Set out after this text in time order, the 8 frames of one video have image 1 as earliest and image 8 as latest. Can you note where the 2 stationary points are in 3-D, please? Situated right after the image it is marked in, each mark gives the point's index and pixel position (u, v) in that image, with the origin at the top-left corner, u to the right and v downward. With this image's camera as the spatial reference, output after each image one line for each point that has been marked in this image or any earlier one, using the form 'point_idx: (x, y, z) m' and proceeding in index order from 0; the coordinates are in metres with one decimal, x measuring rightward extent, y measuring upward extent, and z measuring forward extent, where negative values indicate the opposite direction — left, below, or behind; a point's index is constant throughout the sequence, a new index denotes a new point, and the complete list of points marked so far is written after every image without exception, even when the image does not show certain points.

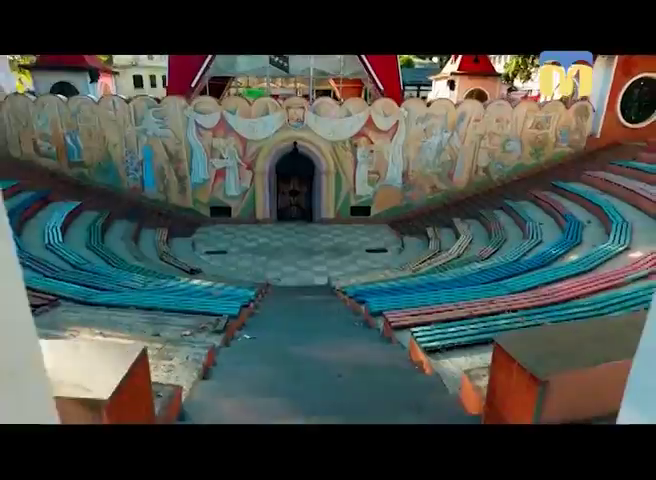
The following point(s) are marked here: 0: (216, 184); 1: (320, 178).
0: (-2.2, +1.1, +7.9) m
1: (-0.2, +1.2, +7.9) m
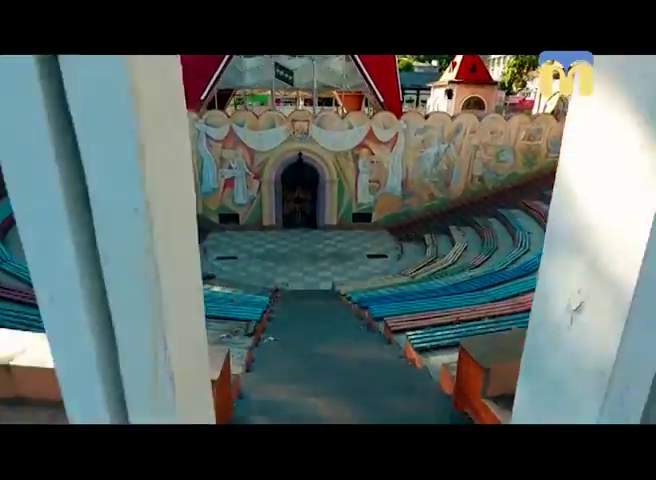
0: (-2.2, +1.0, +8.3) m
1: (-0.1, +1.1, +8.3) m
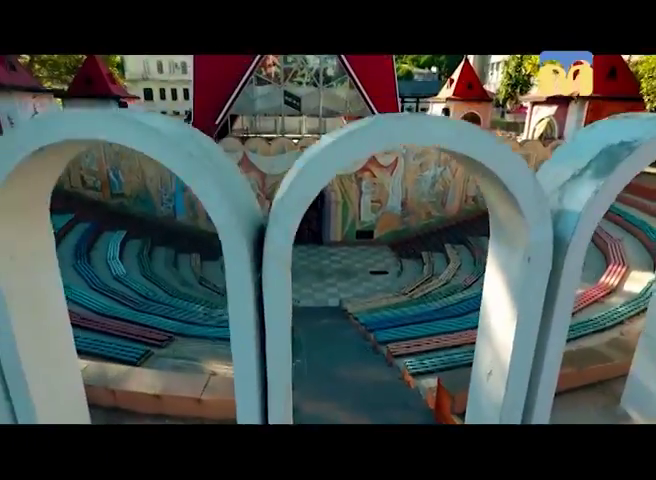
0: (-2.0, +0.7, +9.0) m
1: (0.0, +0.8, +9.0) m
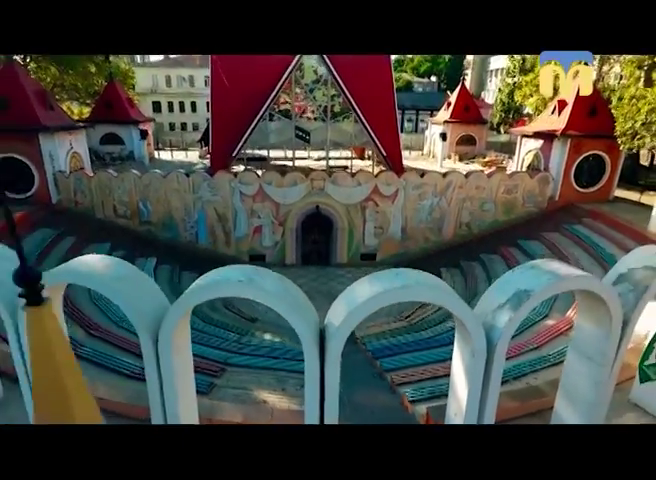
0: (-1.8, +0.1, +9.9) m
1: (+0.2, +0.2, +10.0) m
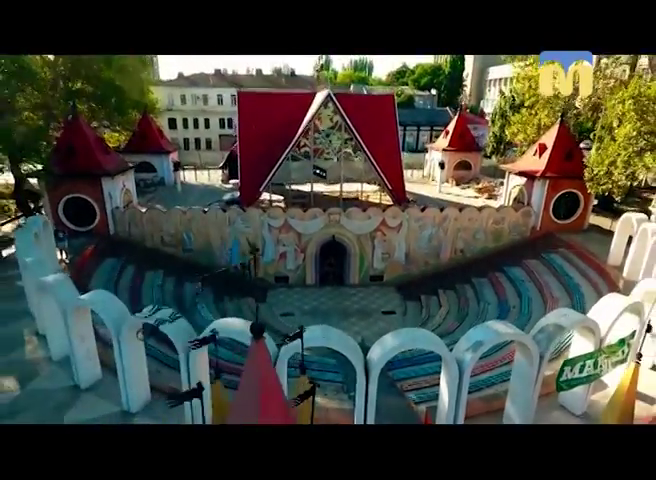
0: (-1.4, -0.6, +11.7) m
1: (+0.6, -0.5, +11.7) m
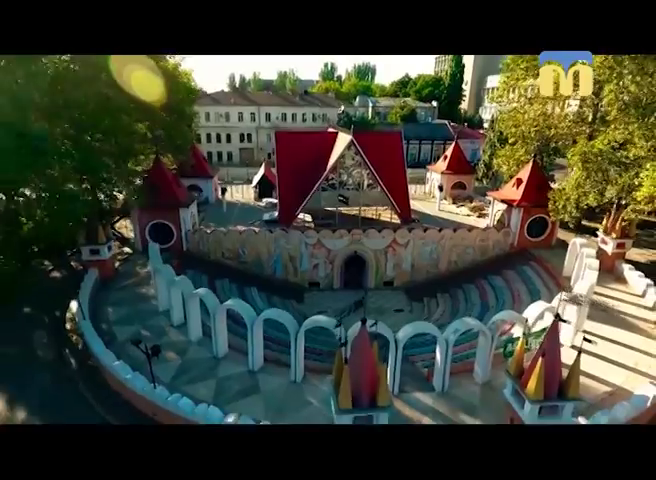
0: (-0.6, -1.2, +14.9) m
1: (+1.5, -1.0, +15.0) m
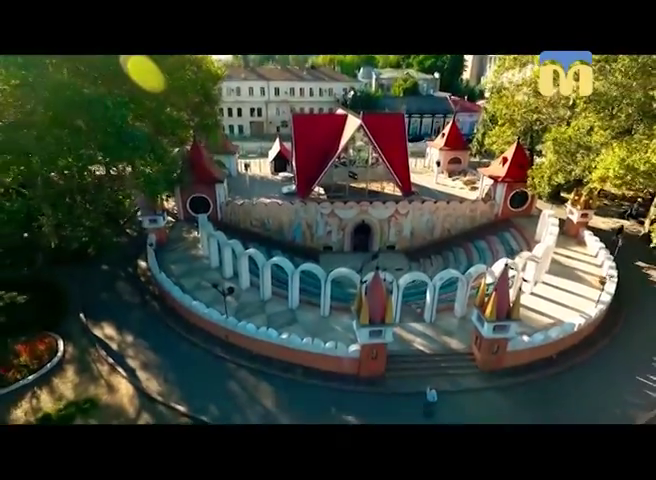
0: (0.0, +0.2, +17.6) m
1: (+2.0, +0.3, +17.7) m
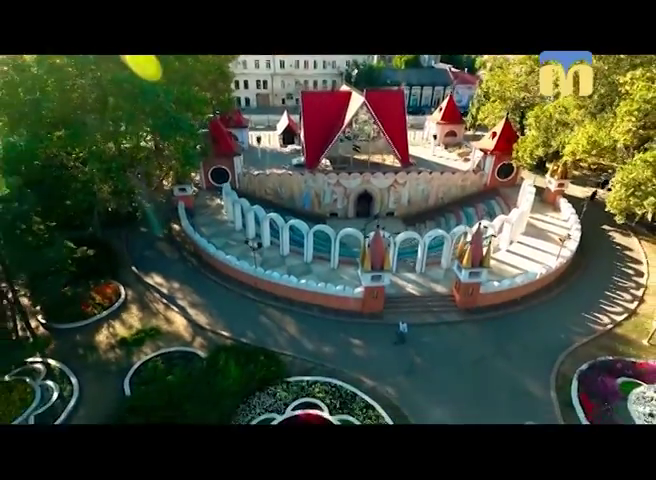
0: (+0.3, +1.8, +19.7) m
1: (+2.3, +1.9, +19.8) m
